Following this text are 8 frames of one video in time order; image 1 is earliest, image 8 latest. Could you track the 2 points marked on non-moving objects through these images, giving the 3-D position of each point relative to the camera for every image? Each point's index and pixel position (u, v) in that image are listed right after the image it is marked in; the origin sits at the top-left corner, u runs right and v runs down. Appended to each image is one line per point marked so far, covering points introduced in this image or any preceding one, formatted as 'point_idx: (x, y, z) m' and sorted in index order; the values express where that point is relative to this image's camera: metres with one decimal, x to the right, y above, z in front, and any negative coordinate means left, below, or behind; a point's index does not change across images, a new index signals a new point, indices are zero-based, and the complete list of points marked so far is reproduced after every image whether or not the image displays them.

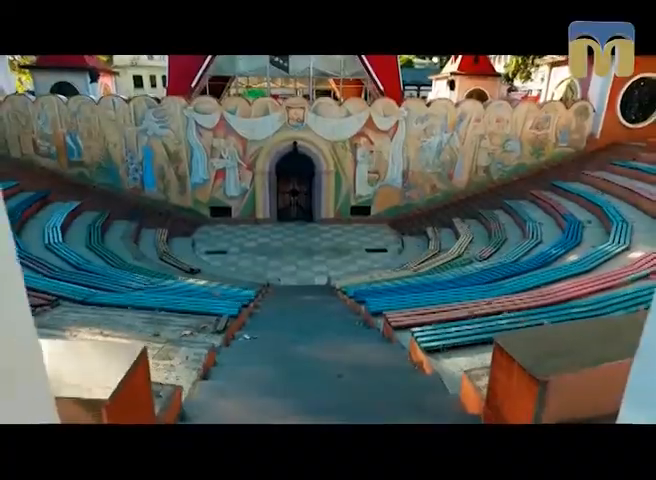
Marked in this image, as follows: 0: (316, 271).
0: (-0.5, -1.3, +15.4) m
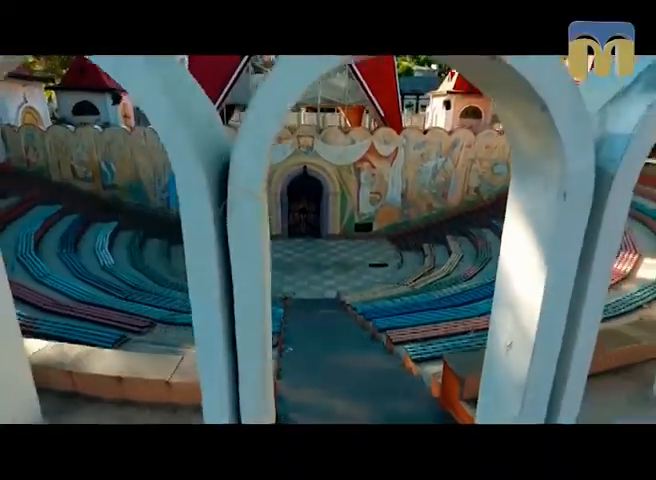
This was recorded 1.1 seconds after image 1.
0: (-0.1, -2.0, +15.4) m
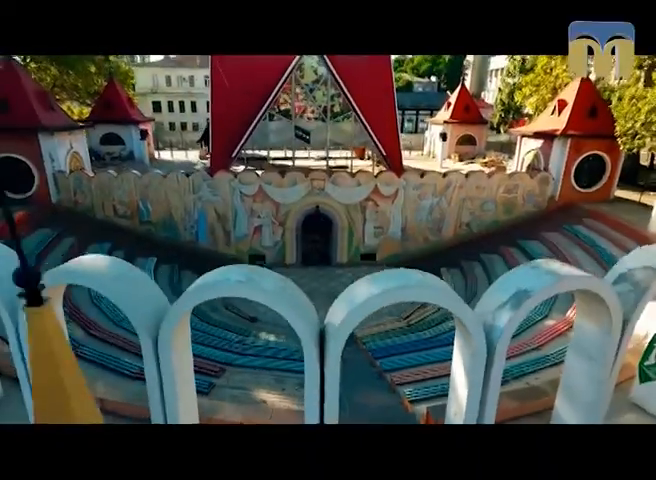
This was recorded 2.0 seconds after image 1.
0: (+0.7, -2.9, +15.1) m
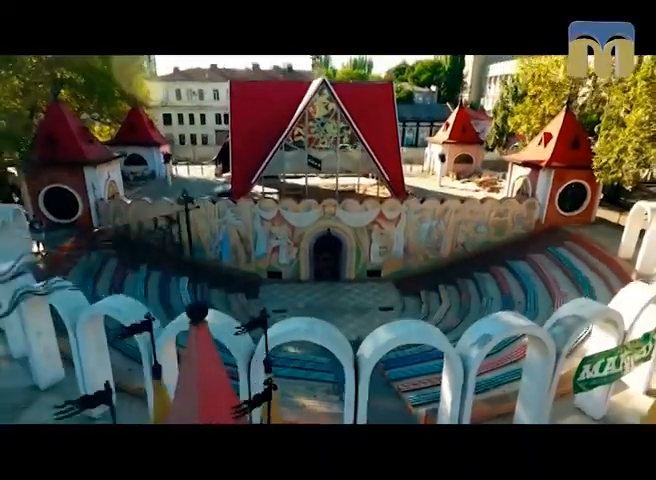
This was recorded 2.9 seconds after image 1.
0: (+1.1, -3.3, +14.9) m
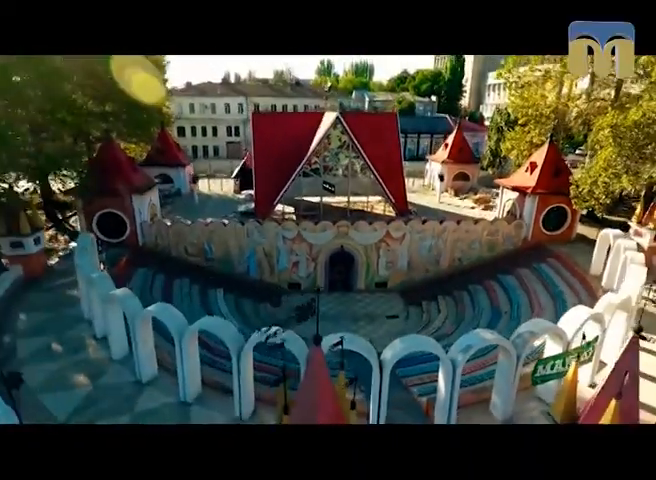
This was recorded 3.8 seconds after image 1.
0: (+1.6, -3.8, +14.6) m
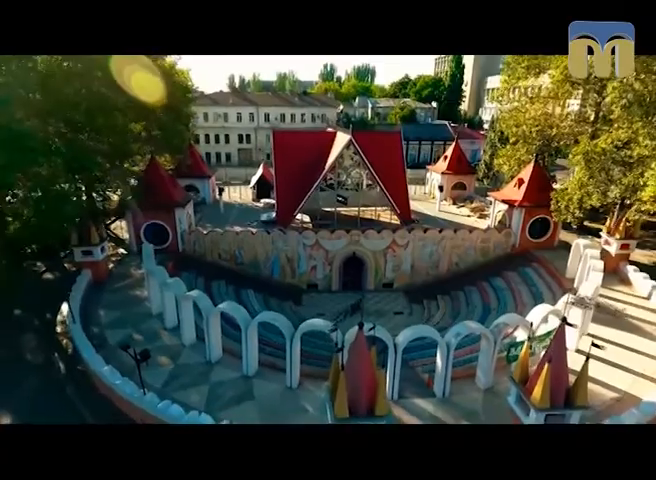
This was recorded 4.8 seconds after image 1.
0: (+1.5, -4.1, +14.2) m
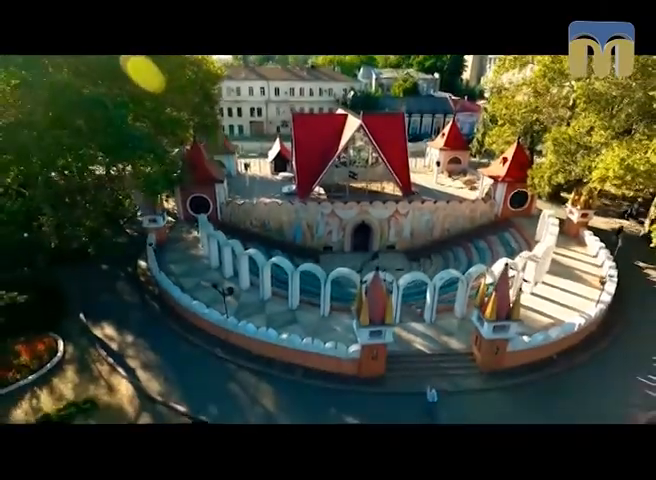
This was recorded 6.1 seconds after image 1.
0: (+1.8, -2.7, +16.1) m
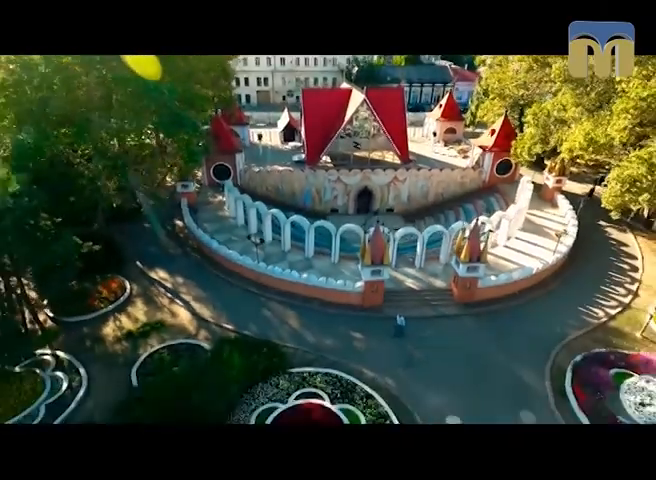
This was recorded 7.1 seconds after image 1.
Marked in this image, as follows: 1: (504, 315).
0: (+2.0, -1.0, +17.6) m
1: (+3.1, -1.3, +6.5) m
